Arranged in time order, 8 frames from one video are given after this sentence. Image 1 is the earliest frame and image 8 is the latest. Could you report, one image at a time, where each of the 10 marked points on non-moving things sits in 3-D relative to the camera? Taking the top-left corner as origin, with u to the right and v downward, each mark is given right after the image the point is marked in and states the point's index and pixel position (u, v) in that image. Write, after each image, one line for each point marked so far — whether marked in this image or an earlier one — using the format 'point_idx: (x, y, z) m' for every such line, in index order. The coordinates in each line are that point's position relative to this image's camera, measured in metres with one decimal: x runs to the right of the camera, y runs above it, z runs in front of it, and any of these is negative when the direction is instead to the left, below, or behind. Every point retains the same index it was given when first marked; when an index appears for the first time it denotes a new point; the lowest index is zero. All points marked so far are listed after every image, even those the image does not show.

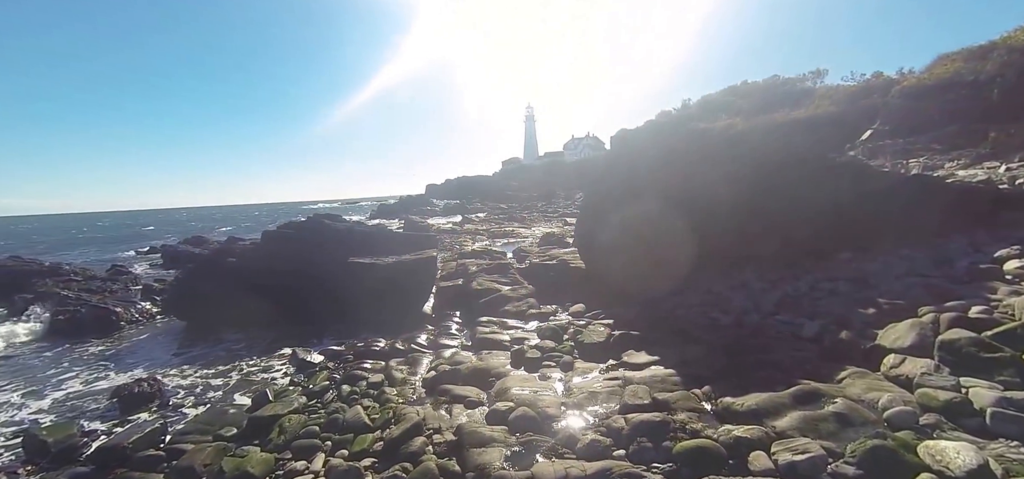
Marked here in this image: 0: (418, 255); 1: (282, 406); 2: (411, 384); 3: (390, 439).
0: (-3.0, -0.4, +14.8) m
1: (-4.0, -3.0, +7.8) m
2: (-1.9, -2.8, +8.2) m
3: (-1.8, -2.9, +6.3) m
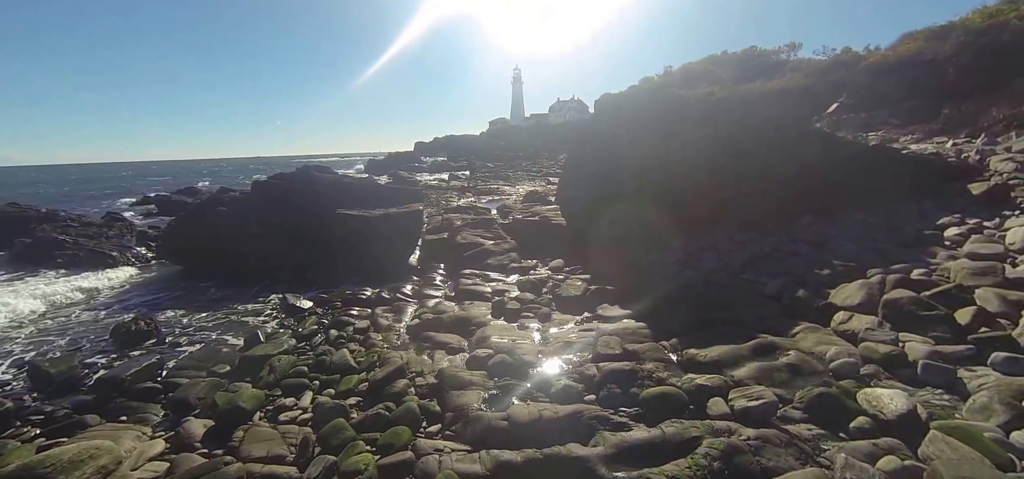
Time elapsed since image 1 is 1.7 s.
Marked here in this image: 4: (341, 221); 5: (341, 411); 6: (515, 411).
0: (-3.5, +1.2, +14.8) m
1: (-4.4, -2.0, +8.0) m
2: (-2.3, -1.8, +8.5) m
3: (-2.1, -2.2, +6.6) m
4: (-5.6, +0.8, +14.1) m
5: (-2.4, -2.4, +5.9) m
6: (0.0, -2.3, +5.8) m
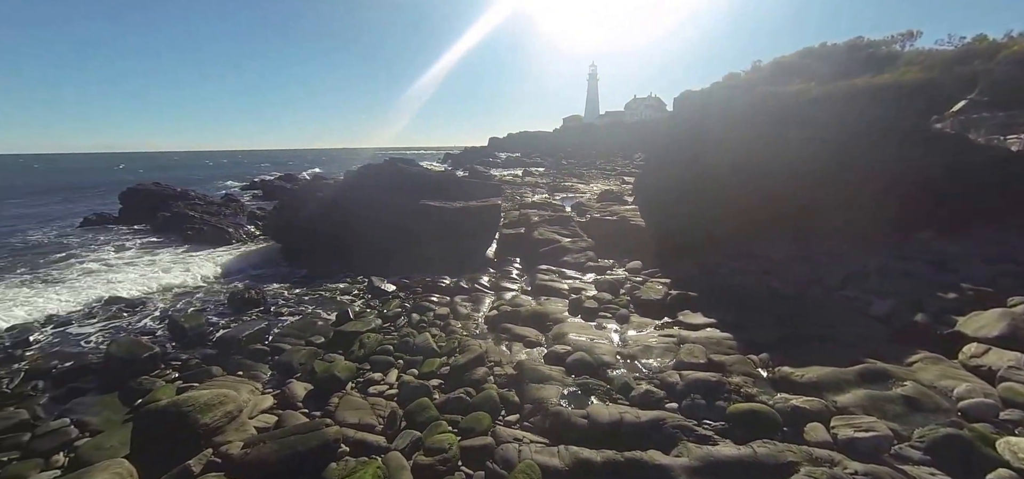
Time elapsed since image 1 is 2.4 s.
0: (-0.9, +1.4, +15.1) m
1: (-2.9, -1.7, +8.5) m
2: (-0.7, -1.7, +8.7) m
3: (-0.9, -2.0, +6.8) m
4: (-3.1, +1.1, +14.7) m
5: (-1.2, -2.2, +6.1) m
6: (+1.1, -2.3, +5.6) m
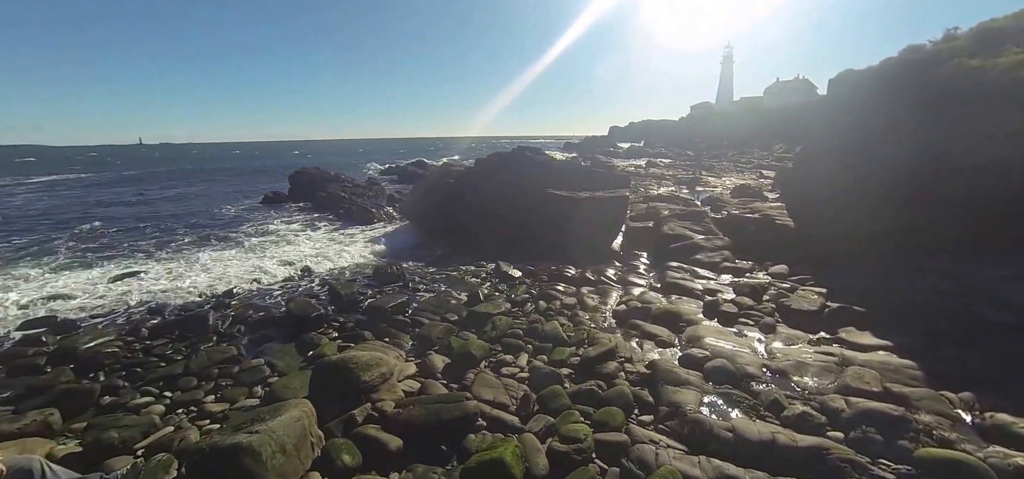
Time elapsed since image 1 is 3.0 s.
0: (+3.3, +1.6, +14.7) m
1: (-0.4, -1.4, +8.8) m
2: (+1.8, -1.5, +8.5) m
3: (+1.2, -1.8, +6.7) m
4: (+1.1, +1.5, +14.8) m
5: (+0.6, -2.0, +6.1) m
6: (+2.8, -2.2, +5.0) m
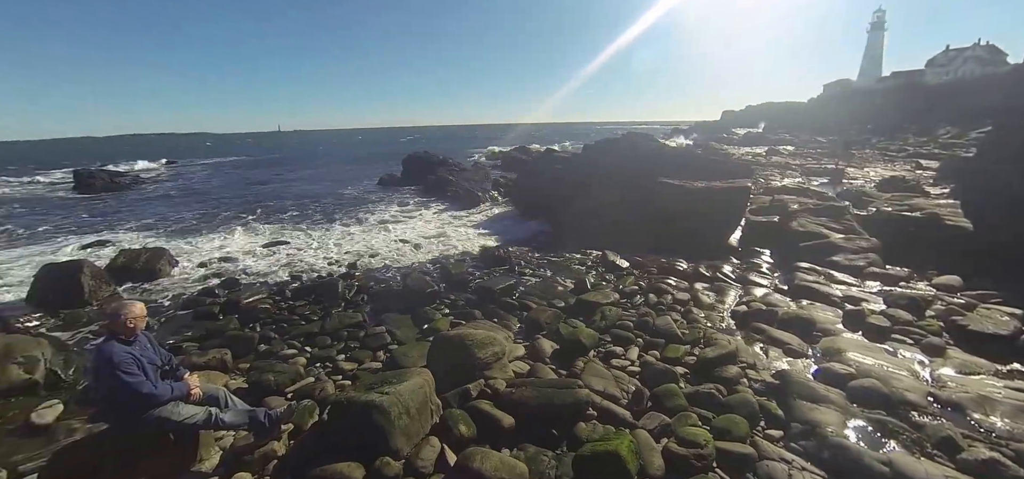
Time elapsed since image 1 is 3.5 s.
0: (+6.7, +1.8, +13.5) m
1: (+1.7, -1.2, +8.7) m
2: (+3.8, -1.4, +7.9) m
3: (+2.8, -1.7, +6.2) m
4: (+4.6, +1.8, +14.1) m
5: (+2.1, -1.9, +5.8) m
6: (+4.0, -2.2, +4.3) m
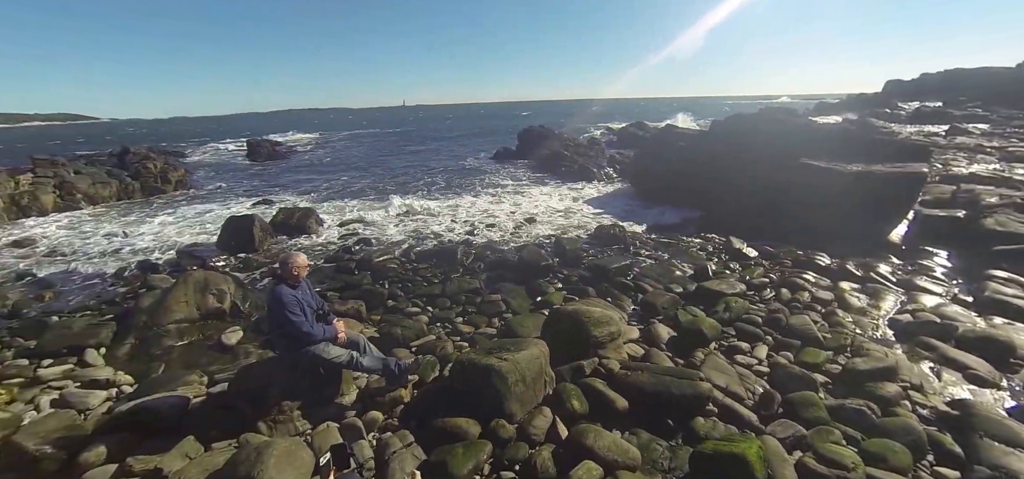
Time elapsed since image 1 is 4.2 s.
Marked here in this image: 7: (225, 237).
0: (+10.1, +1.9, +11.3) m
1: (+3.9, -0.9, +8.0) m
2: (+5.7, -1.3, +6.7) m
3: (+4.3, -1.6, +5.4) m
4: (+8.1, +2.1, +12.4) m
5: (+3.6, -1.8, +5.2) m
6: (+5.1, -2.3, +3.3) m
7: (-9.1, +0.1, +13.2) m
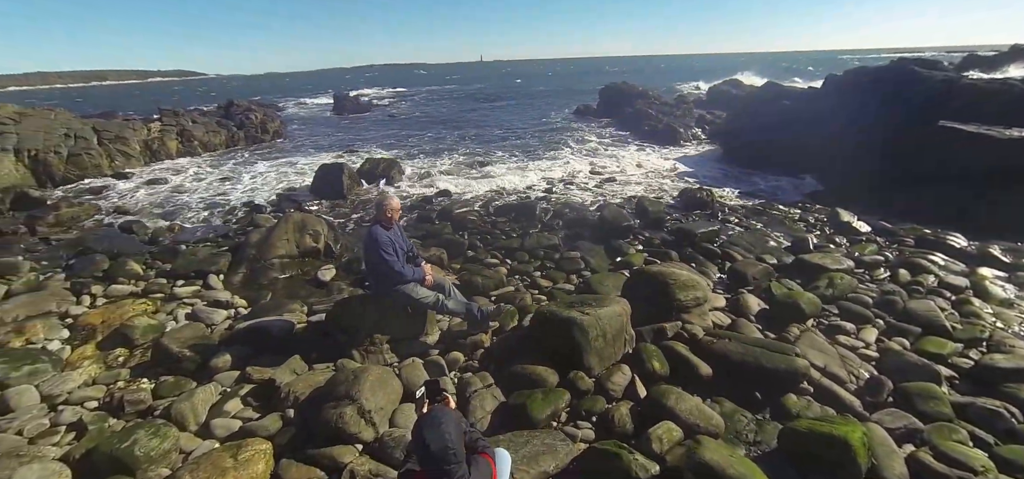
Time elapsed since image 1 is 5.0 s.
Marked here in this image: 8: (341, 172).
0: (+12.1, +2.3, +9.3) m
1: (+5.3, -0.3, +7.2) m
2: (+6.9, -0.9, +5.8) m
3: (+5.3, -1.3, +4.7) m
4: (+10.3, +2.7, +10.7) m
5: (+4.5, -1.5, +4.6) m
6: (+5.7, -2.2, +2.6) m
7: (-6.6, +1.9, +14.3) m
8: (-5.8, +2.3, +14.1) m
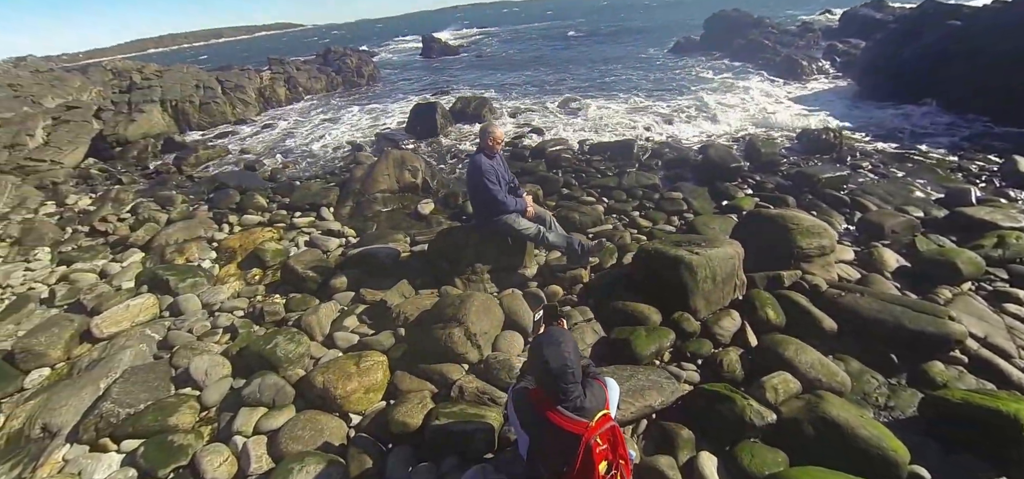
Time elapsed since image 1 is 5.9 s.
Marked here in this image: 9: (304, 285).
0: (+14.0, +3.1, +6.4) m
1: (+6.9, +0.5, +5.9) m
2: (+8.1, -0.4, +4.3) m
3: (+6.4, -0.8, +3.6) m
4: (+12.5, +3.7, +8.0) m
5: (+5.6, -0.9, +3.6) m
6: (+6.3, -2.0, +1.6) m
7: (-3.5, +4.1, +14.7) m
8: (-2.7, +4.4, +14.3) m
9: (-3.3, -0.7, +6.9) m
